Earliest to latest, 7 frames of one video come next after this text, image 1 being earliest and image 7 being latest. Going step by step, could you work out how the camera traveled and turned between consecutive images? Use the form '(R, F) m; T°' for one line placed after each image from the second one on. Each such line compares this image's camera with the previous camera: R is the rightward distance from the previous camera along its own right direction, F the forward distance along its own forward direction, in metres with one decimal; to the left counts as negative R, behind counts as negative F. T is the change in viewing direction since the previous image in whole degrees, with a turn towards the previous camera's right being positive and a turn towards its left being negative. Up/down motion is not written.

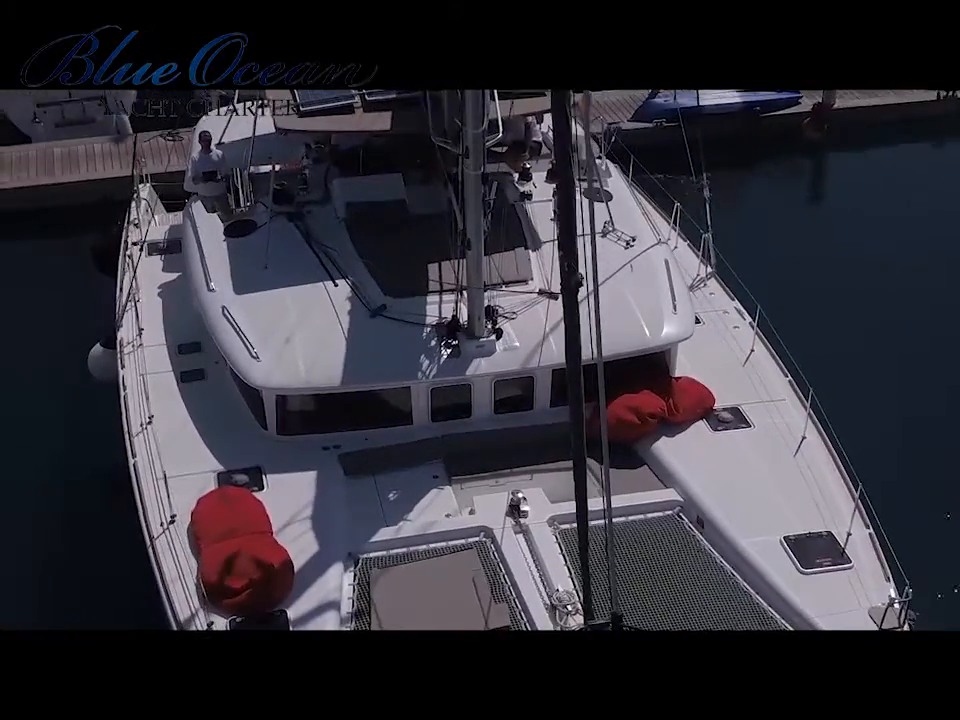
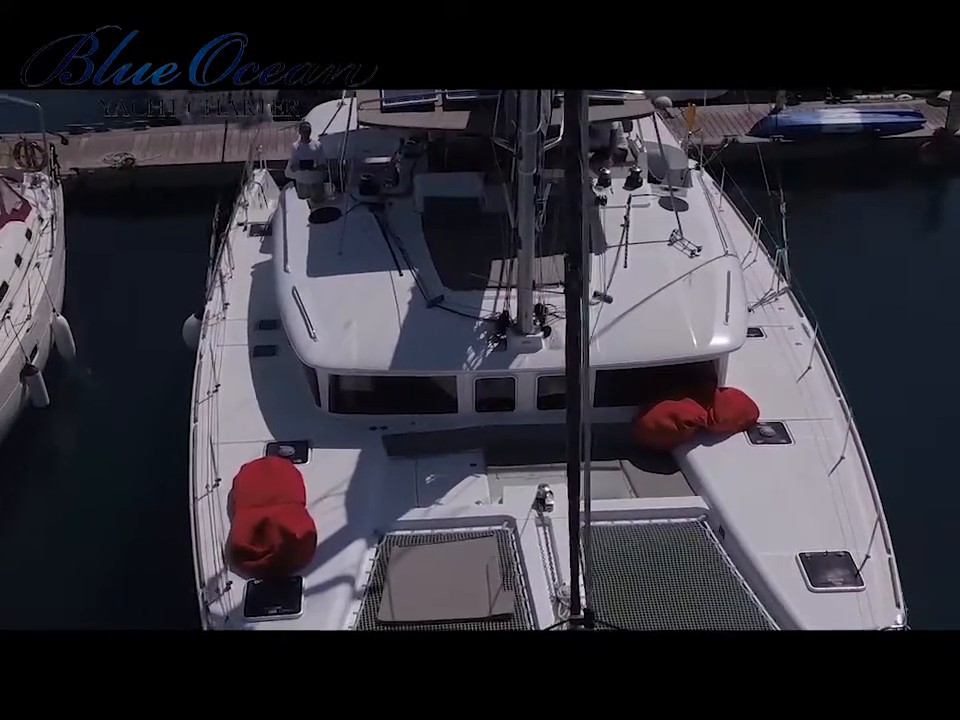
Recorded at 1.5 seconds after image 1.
(+0.5, -0.1) m; -7°
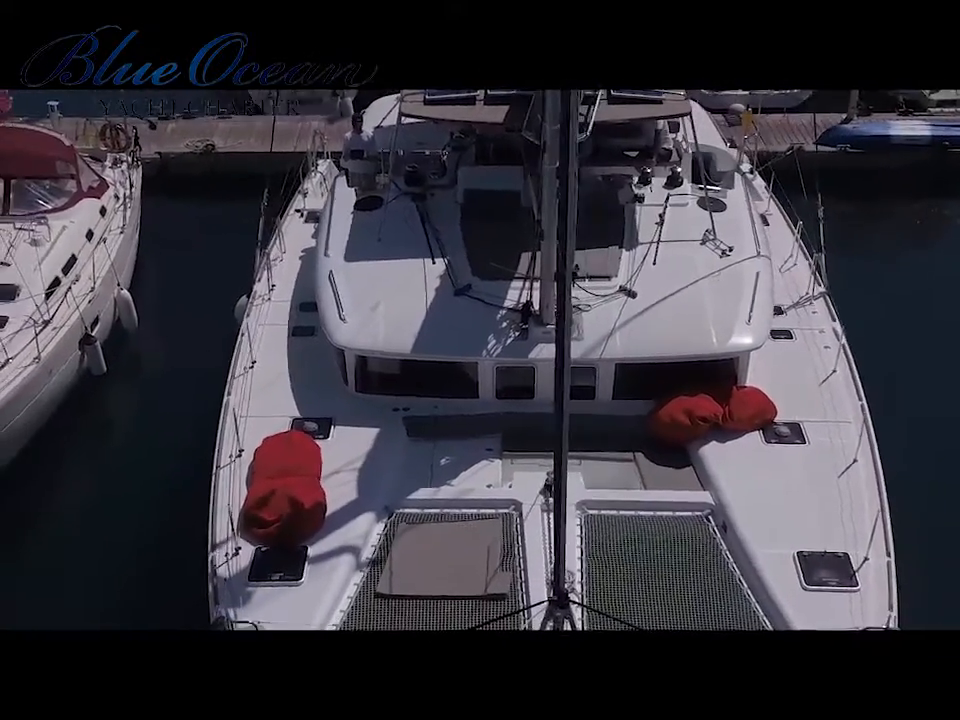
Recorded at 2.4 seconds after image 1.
(+0.3, -0.1) m; -4°
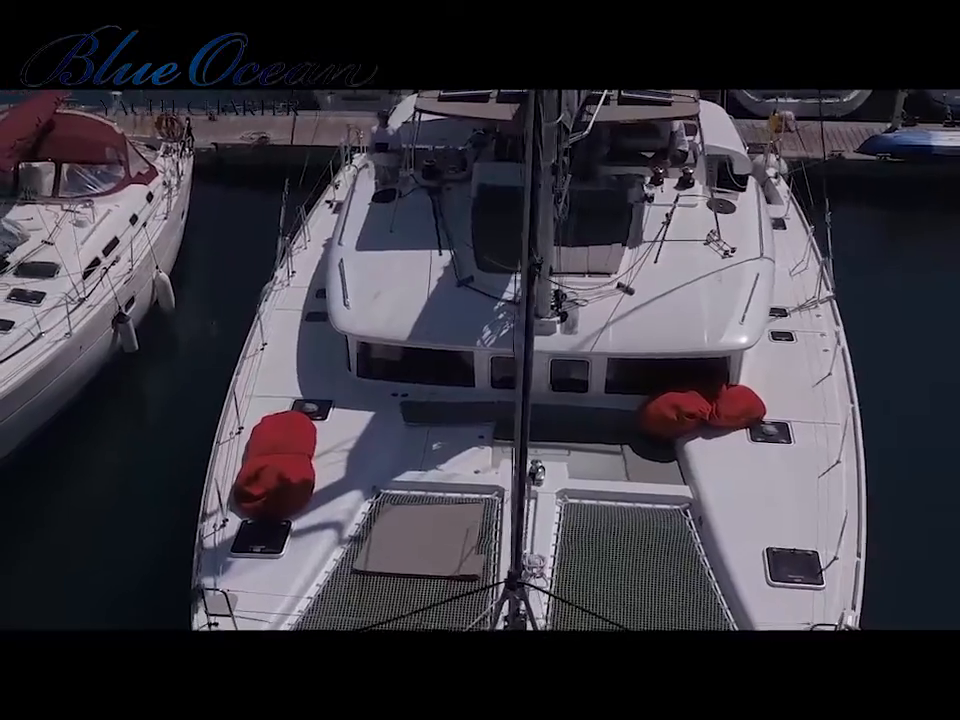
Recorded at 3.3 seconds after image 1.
(+0.4, -0.1) m; -3°
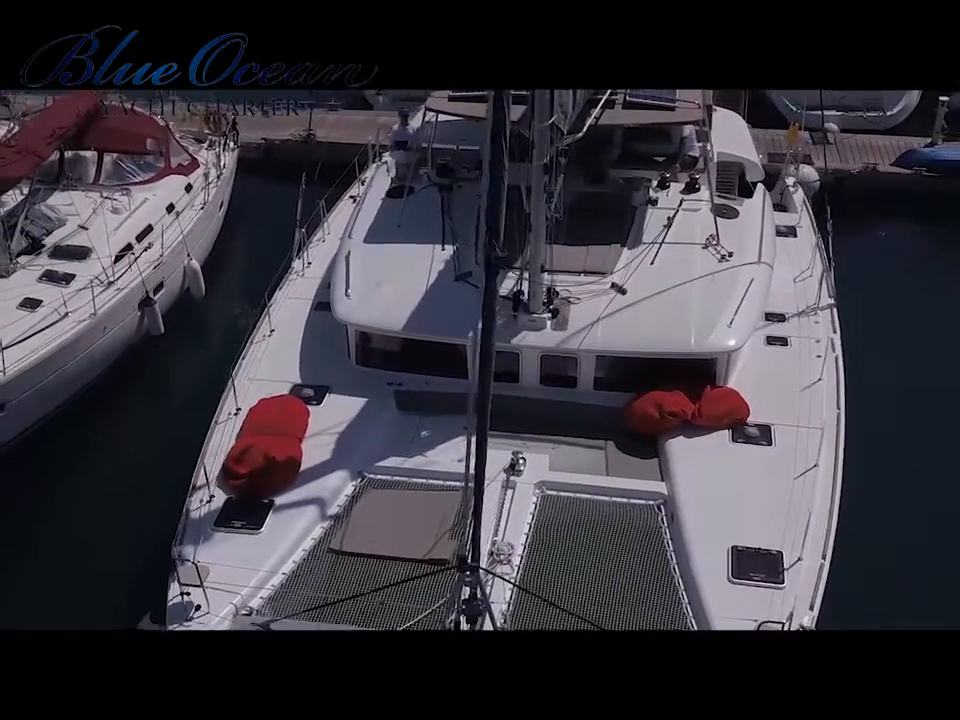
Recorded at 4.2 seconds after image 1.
(+0.4, -0.1) m; -3°
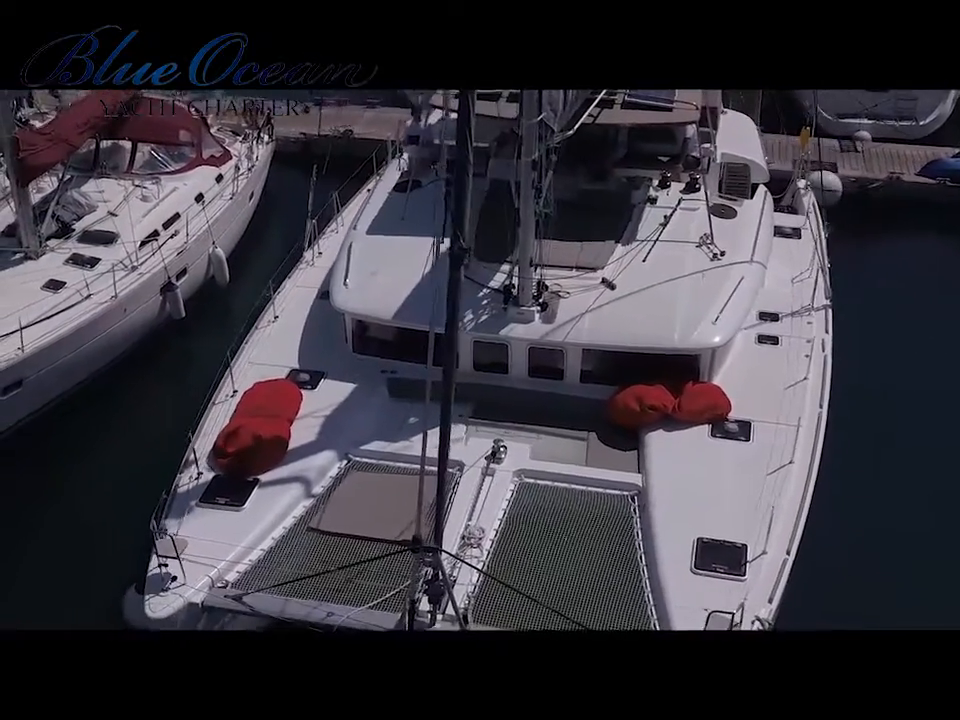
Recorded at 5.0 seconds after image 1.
(+0.3, -0.2) m; -3°
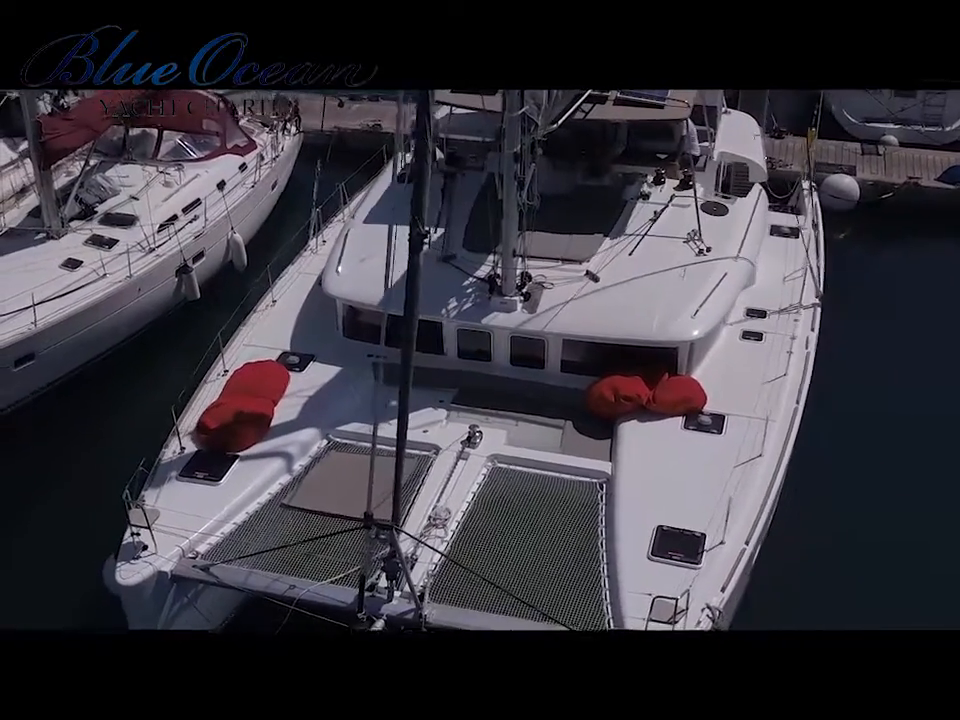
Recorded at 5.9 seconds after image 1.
(+0.3, -0.1) m; -2°
